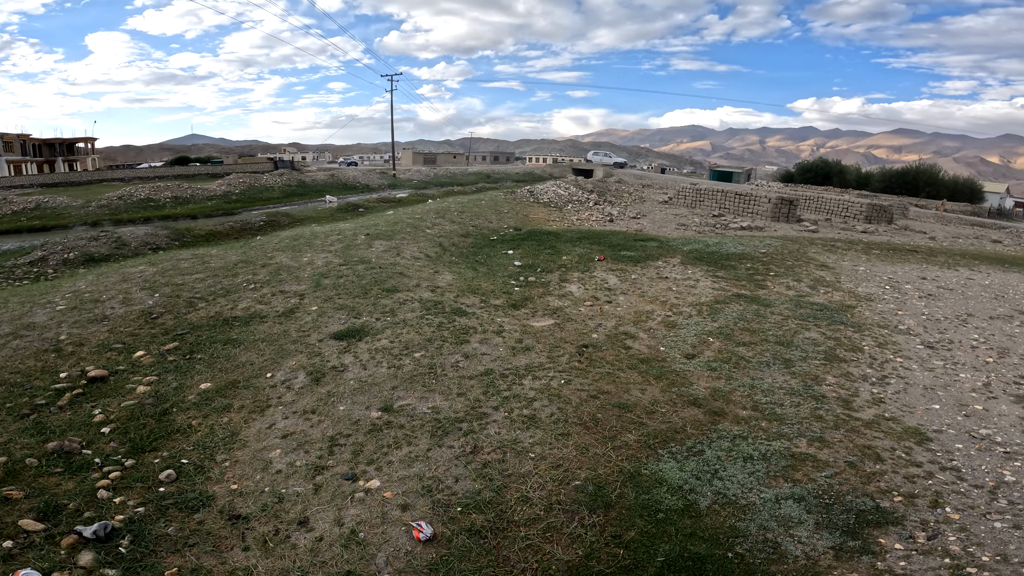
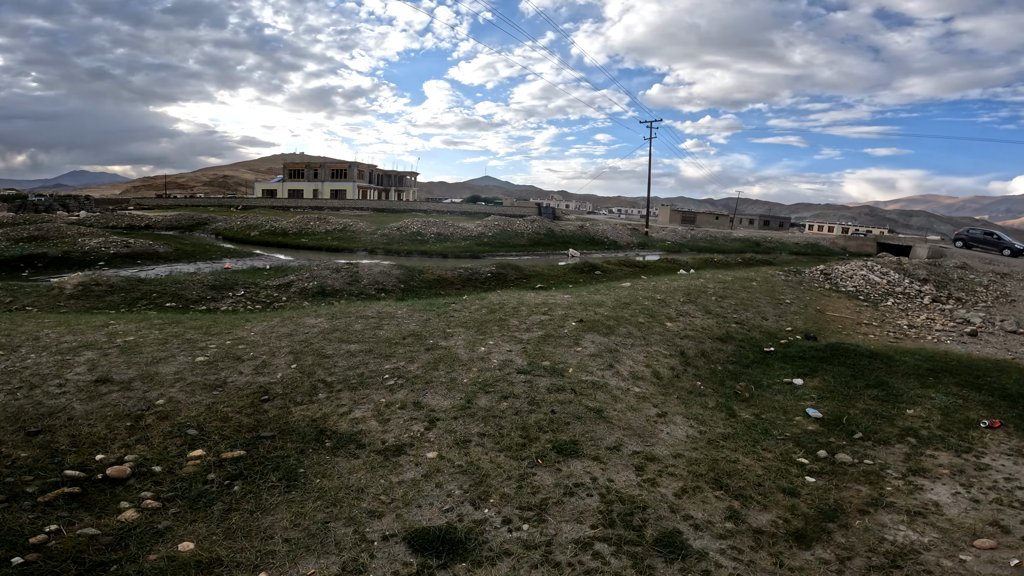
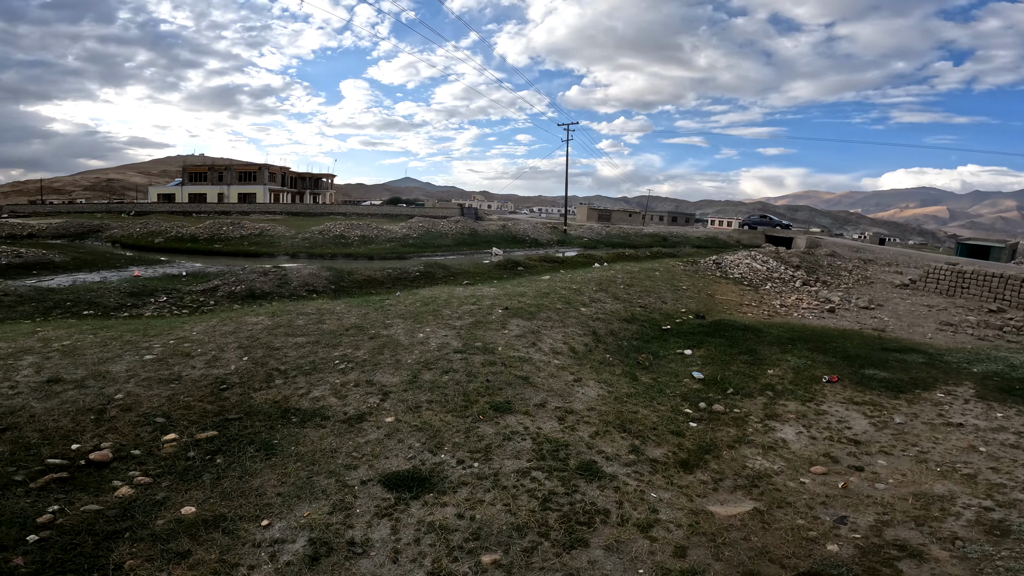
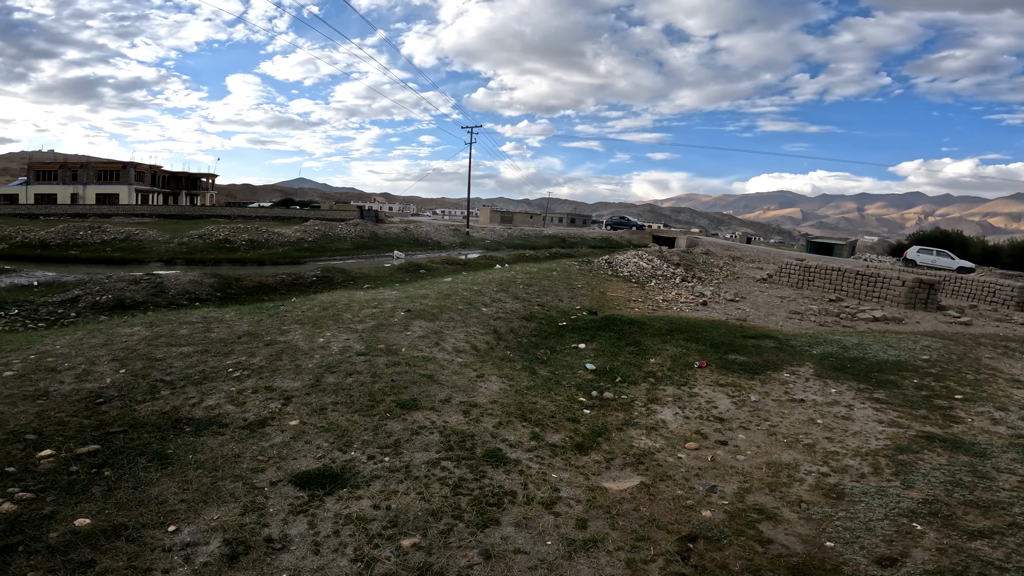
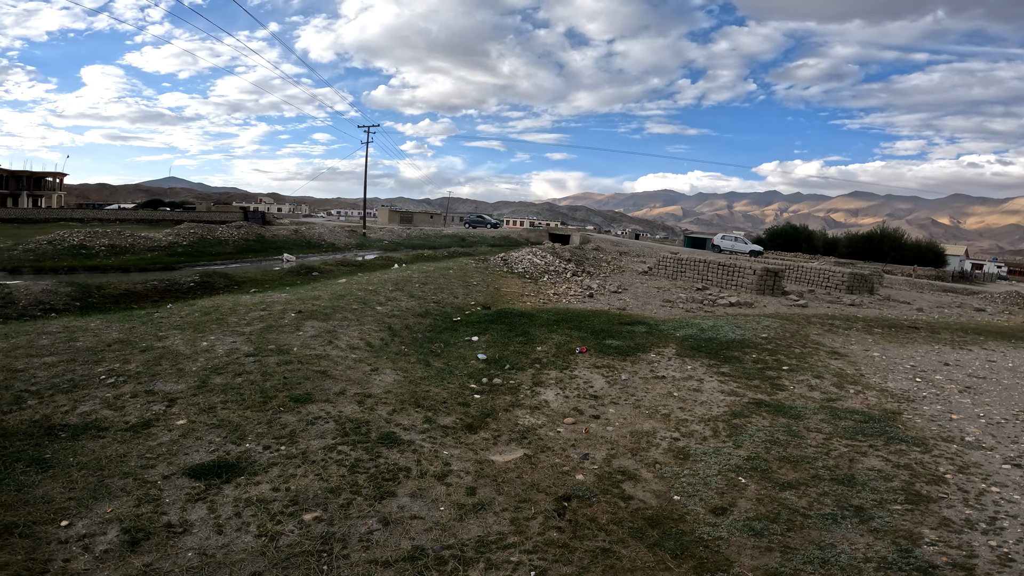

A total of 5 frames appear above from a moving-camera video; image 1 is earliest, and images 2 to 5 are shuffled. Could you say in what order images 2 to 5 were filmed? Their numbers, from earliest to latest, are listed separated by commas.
5, 4, 3, 2
